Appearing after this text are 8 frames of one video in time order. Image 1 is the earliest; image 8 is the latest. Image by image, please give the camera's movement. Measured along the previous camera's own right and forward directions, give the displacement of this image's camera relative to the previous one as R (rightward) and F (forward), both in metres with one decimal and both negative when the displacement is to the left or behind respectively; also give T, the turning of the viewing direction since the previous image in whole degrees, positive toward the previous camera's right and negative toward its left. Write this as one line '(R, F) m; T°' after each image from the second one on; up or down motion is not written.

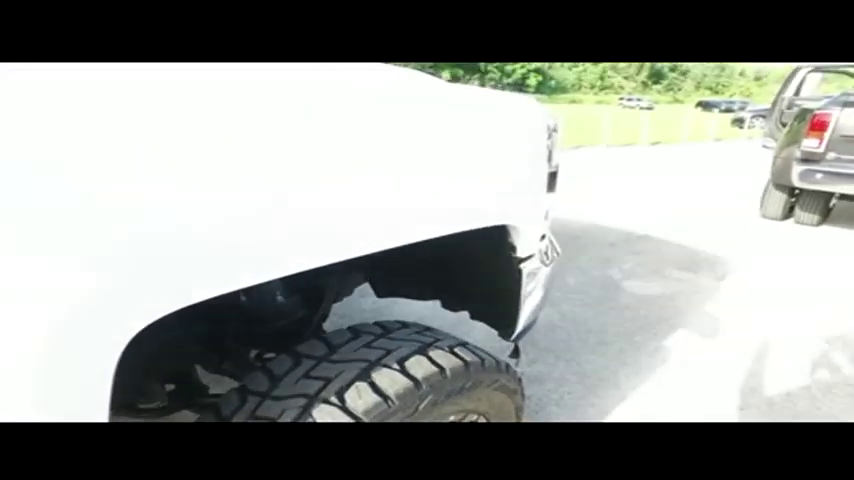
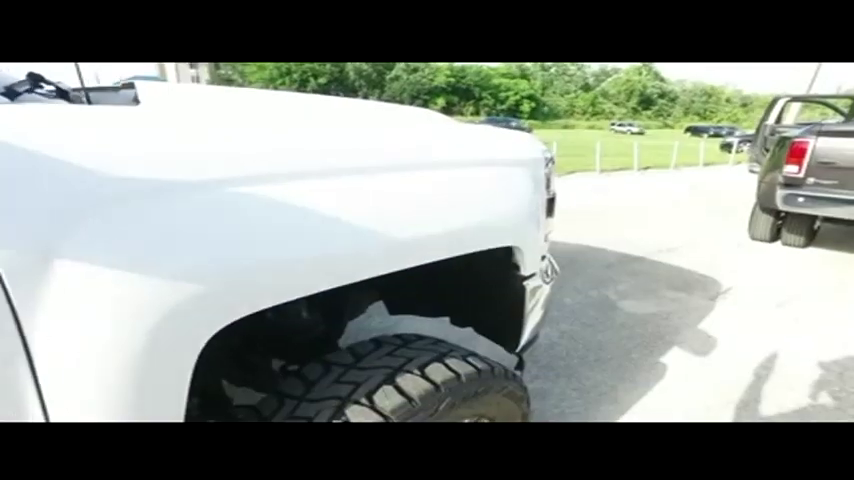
(-0.1, -0.2) m; +1°
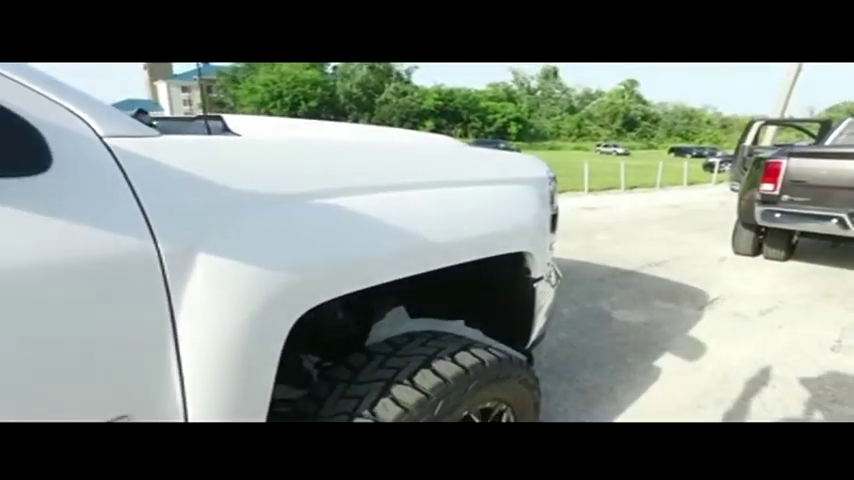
(-0.1, -0.2) m; +1°
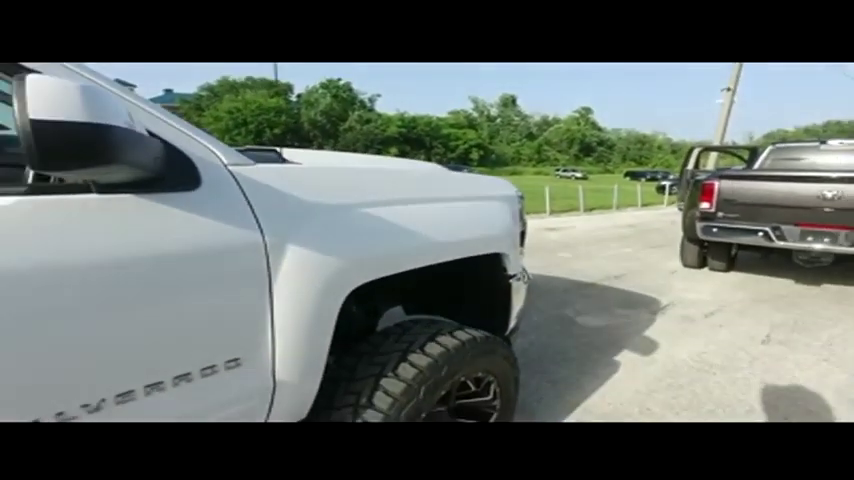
(-0.2, -0.4) m; +4°
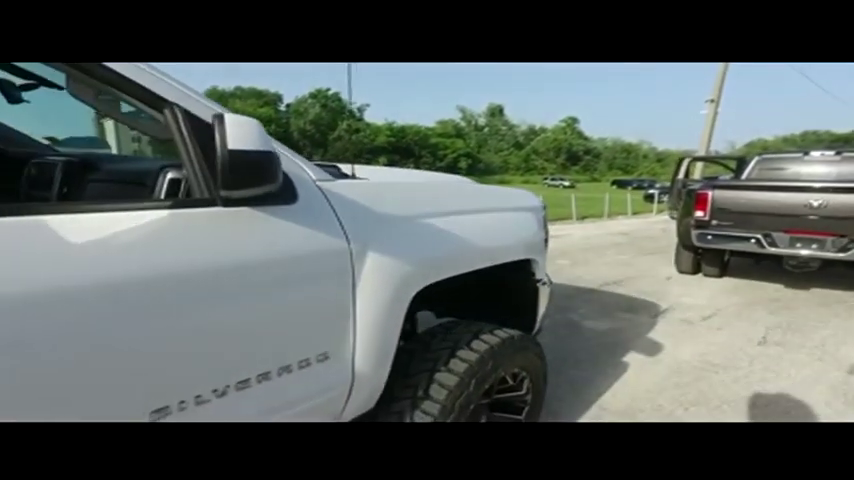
(-0.2, -0.2) m; +1°
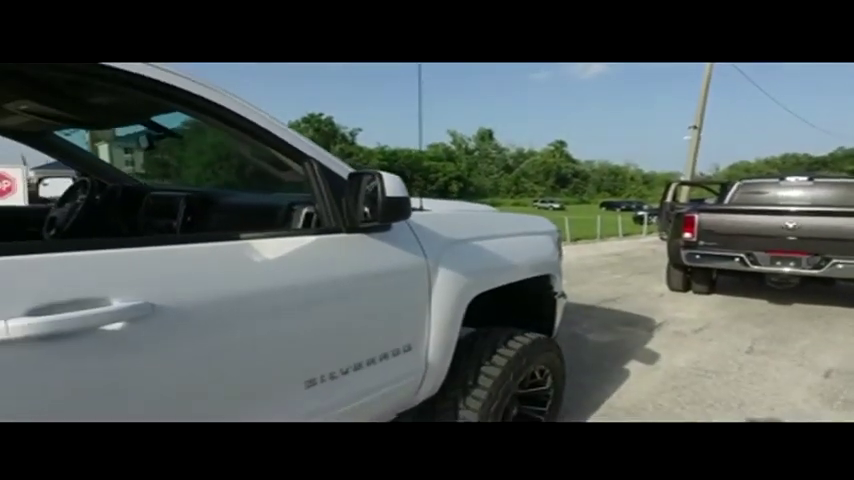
(-0.3, -0.5) m; +1°
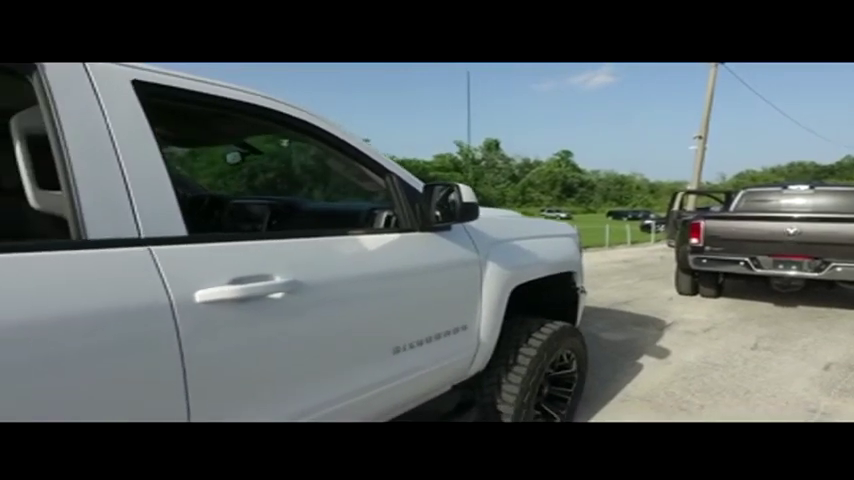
(-0.2, -0.4) m; -1°
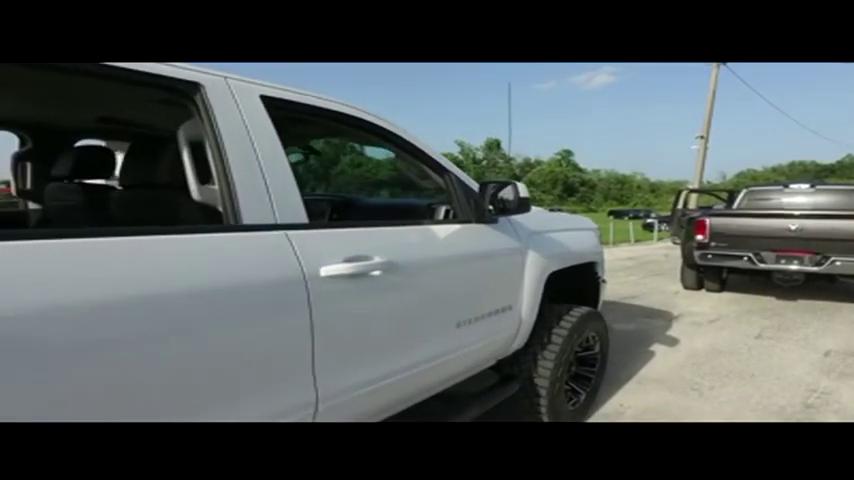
(-0.3, -0.3) m; 0°
